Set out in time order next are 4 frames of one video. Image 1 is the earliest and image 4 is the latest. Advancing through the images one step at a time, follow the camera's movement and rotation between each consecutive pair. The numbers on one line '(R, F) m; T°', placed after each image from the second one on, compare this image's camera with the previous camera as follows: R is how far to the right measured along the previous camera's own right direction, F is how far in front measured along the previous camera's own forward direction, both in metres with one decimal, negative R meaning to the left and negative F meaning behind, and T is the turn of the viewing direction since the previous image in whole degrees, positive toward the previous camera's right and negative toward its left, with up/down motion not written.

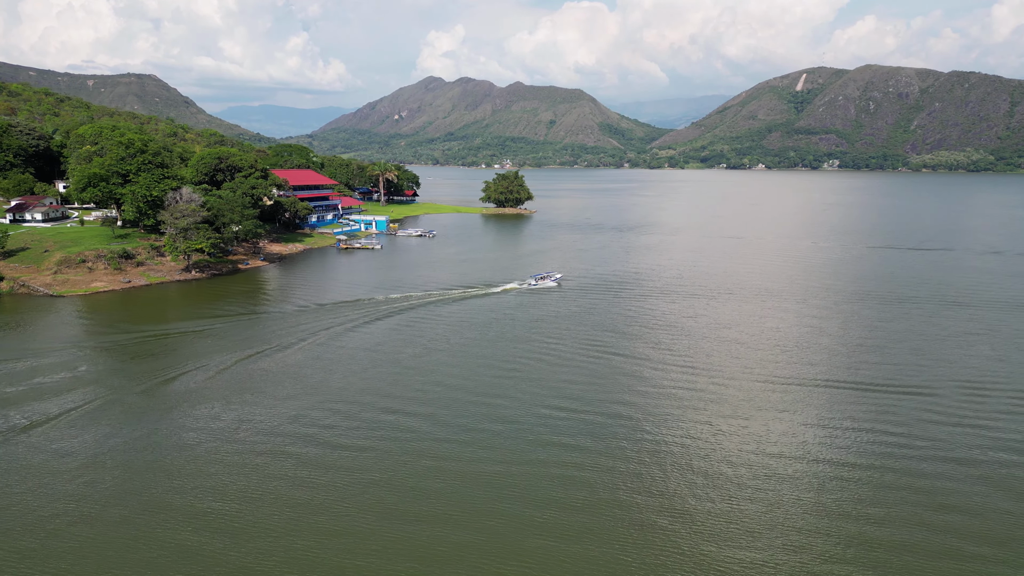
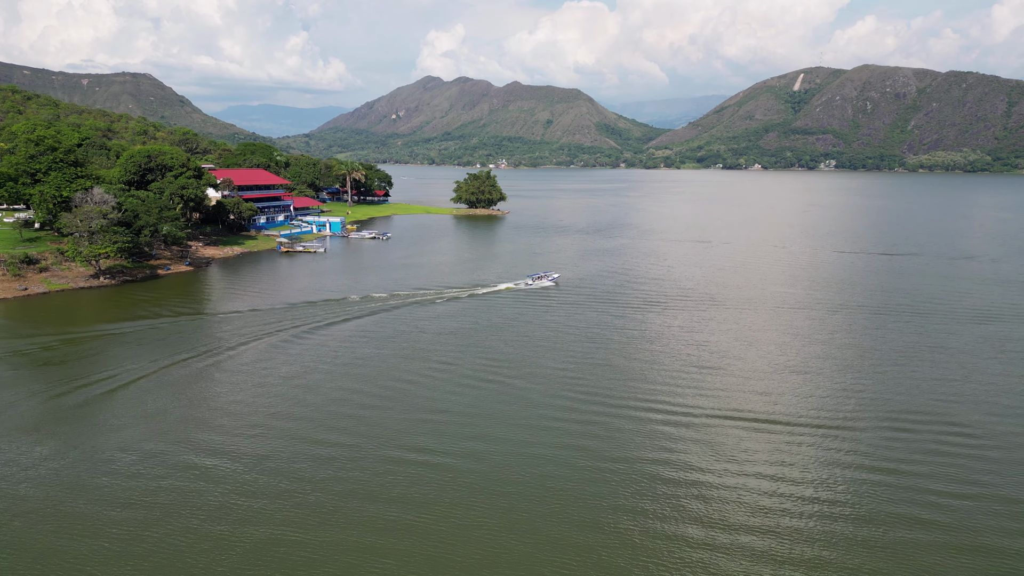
(+6.3, +4.2) m; 0°
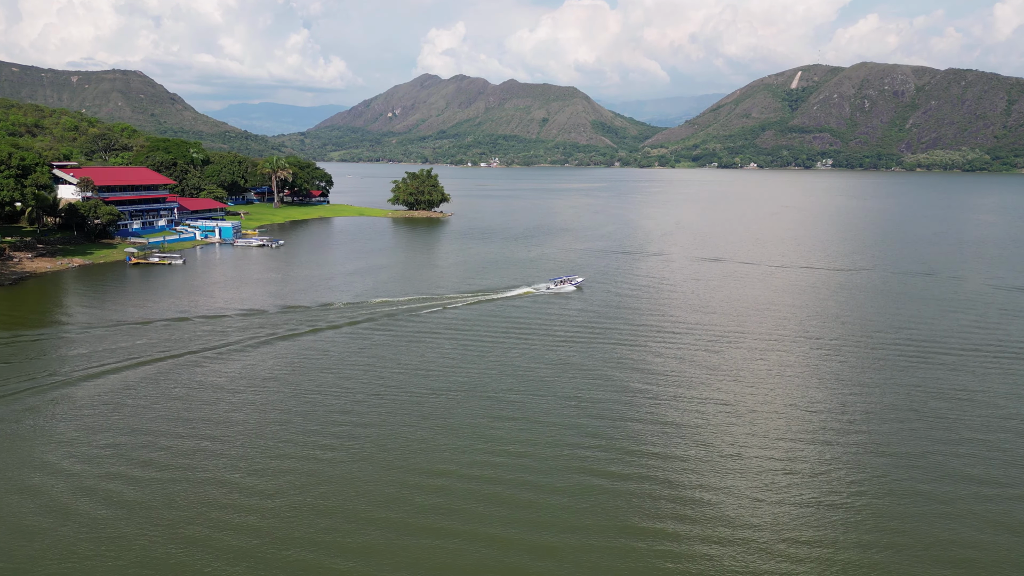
(+12.1, +11.7) m; 0°
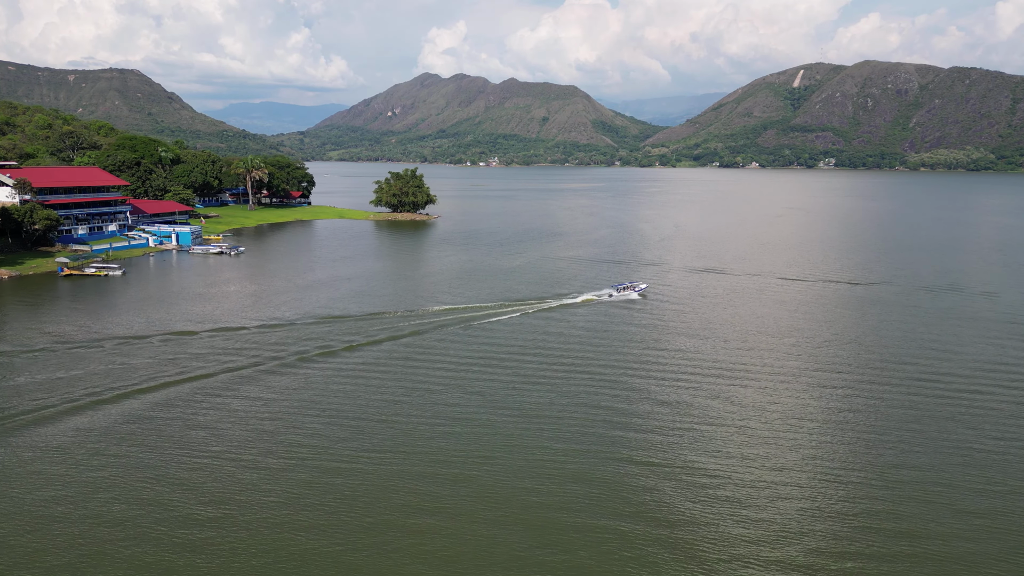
(+2.3, +7.3) m; 0°
